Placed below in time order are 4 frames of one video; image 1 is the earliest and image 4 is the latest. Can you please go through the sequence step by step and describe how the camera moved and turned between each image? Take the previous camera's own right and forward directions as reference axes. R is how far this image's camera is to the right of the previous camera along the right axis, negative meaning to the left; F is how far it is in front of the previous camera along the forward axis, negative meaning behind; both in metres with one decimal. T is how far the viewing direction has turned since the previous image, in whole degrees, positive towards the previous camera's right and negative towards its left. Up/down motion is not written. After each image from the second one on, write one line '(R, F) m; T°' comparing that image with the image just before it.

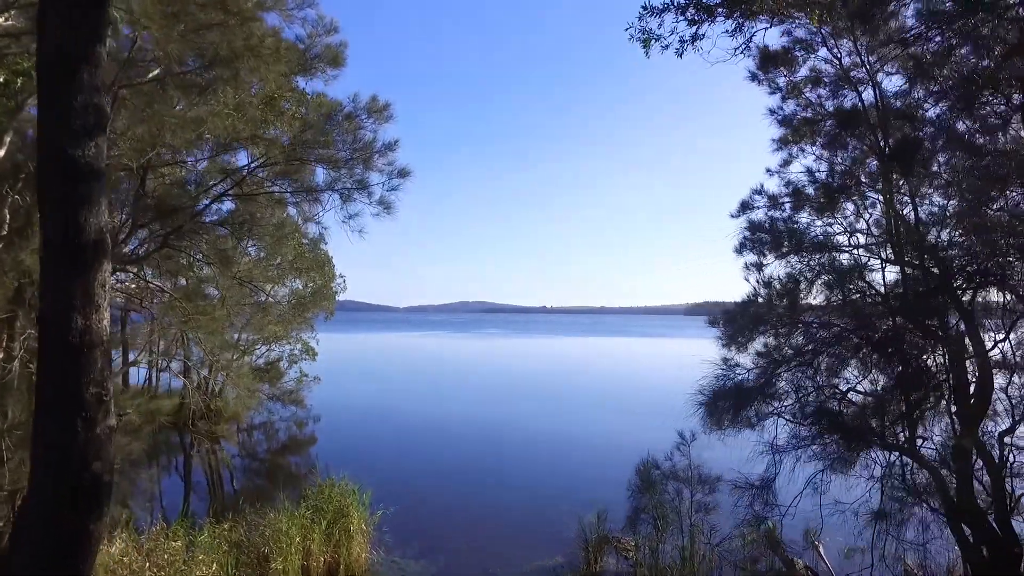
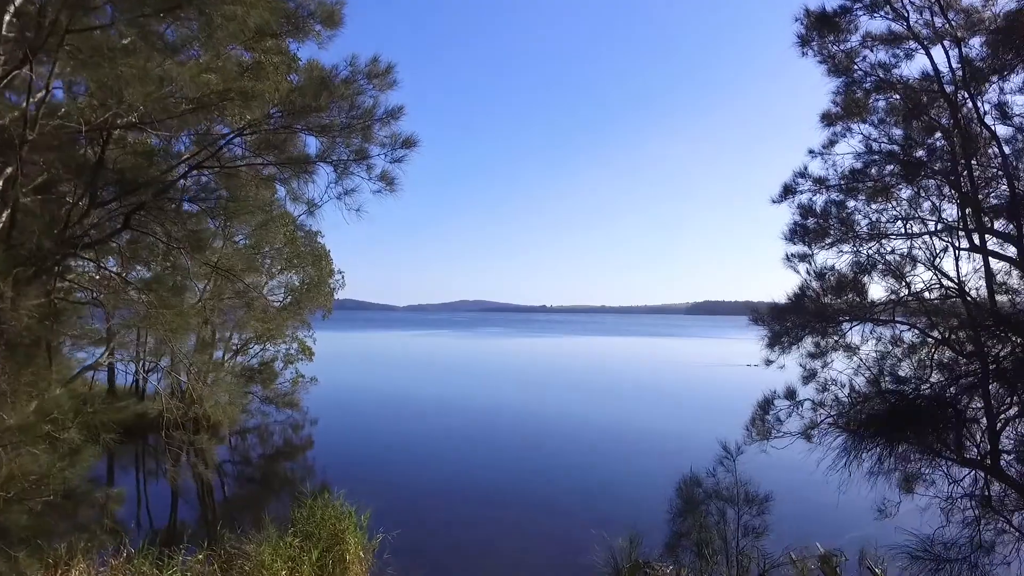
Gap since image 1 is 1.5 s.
(-0.2, +0.9) m; 0°
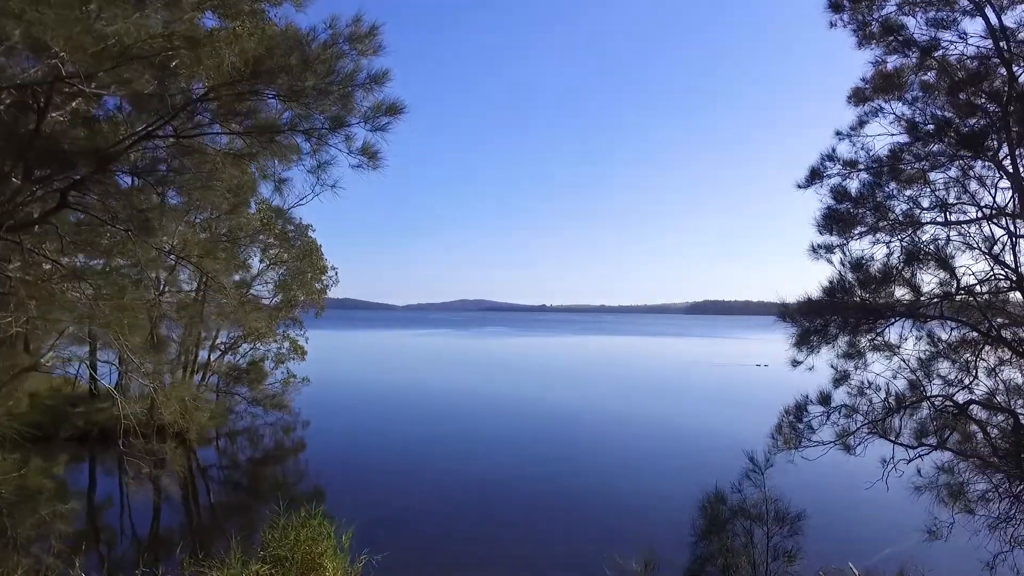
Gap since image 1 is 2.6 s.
(0.0, +0.7) m; 0°
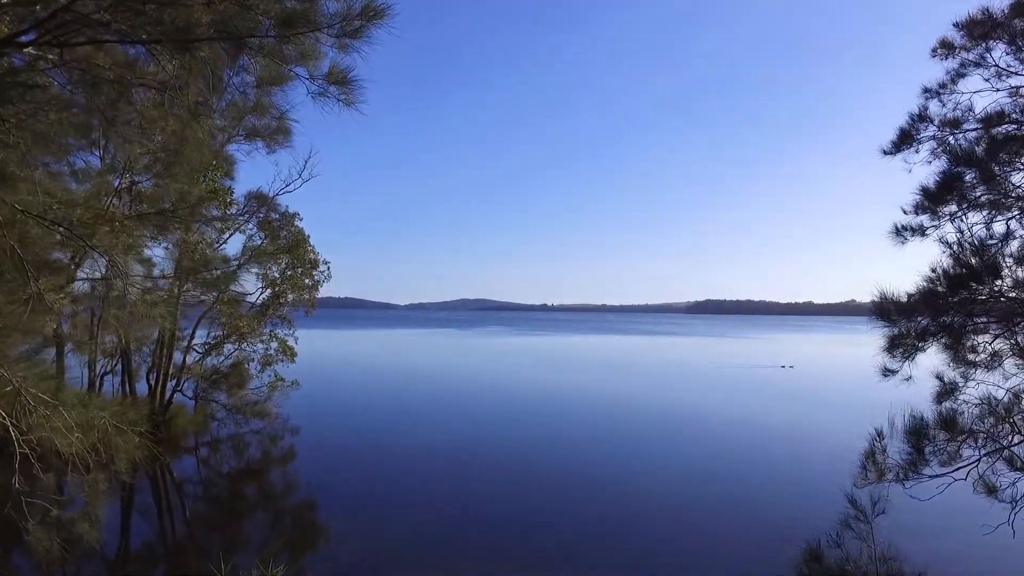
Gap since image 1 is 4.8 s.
(-0.2, +1.3) m; 0°
